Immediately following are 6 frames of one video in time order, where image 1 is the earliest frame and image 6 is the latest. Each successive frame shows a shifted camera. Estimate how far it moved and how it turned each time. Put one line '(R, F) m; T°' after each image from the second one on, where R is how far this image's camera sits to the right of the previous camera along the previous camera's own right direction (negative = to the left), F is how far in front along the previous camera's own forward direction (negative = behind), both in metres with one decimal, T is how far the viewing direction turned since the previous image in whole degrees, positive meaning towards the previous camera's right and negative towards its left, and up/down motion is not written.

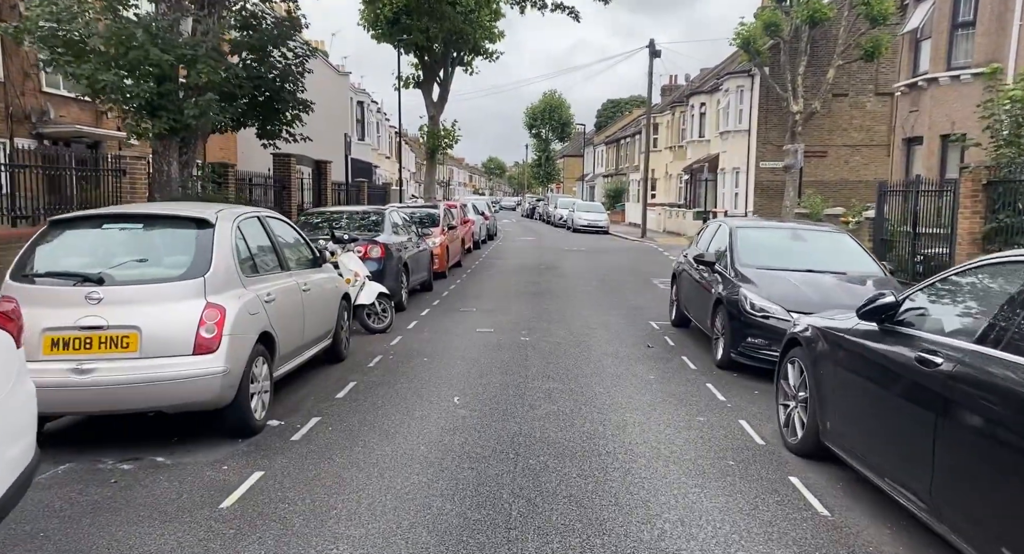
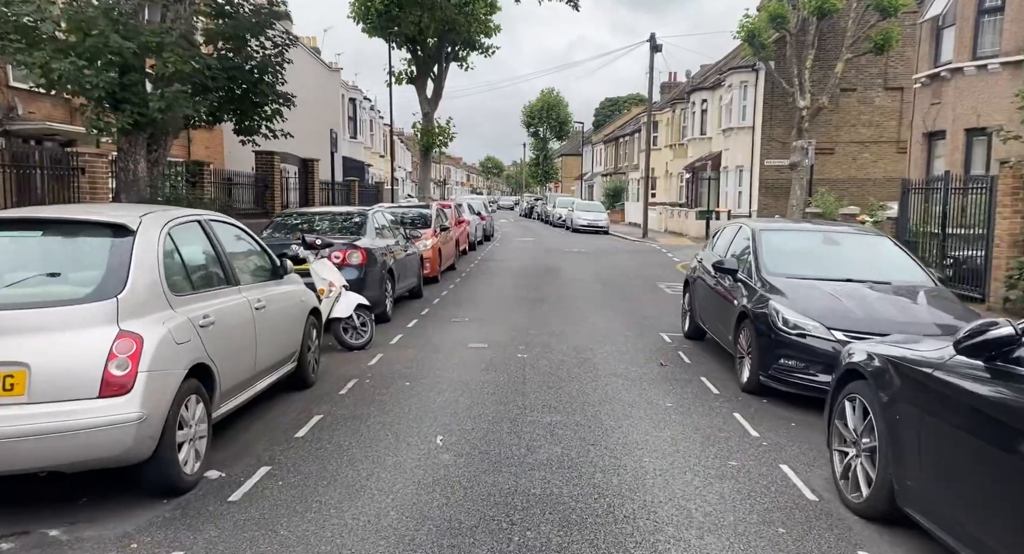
(0.0, +1.0) m; 0°
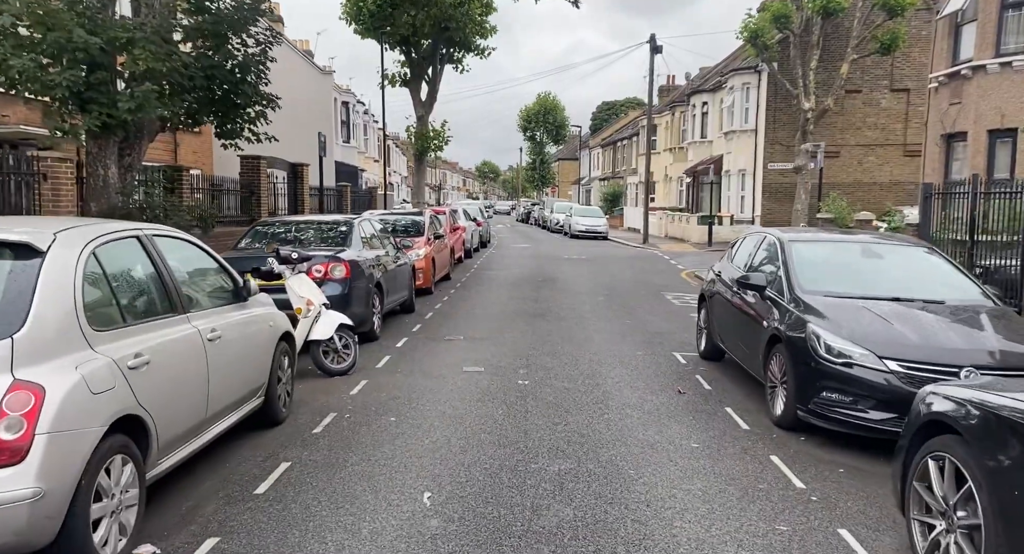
(0.0, +0.8) m; 0°
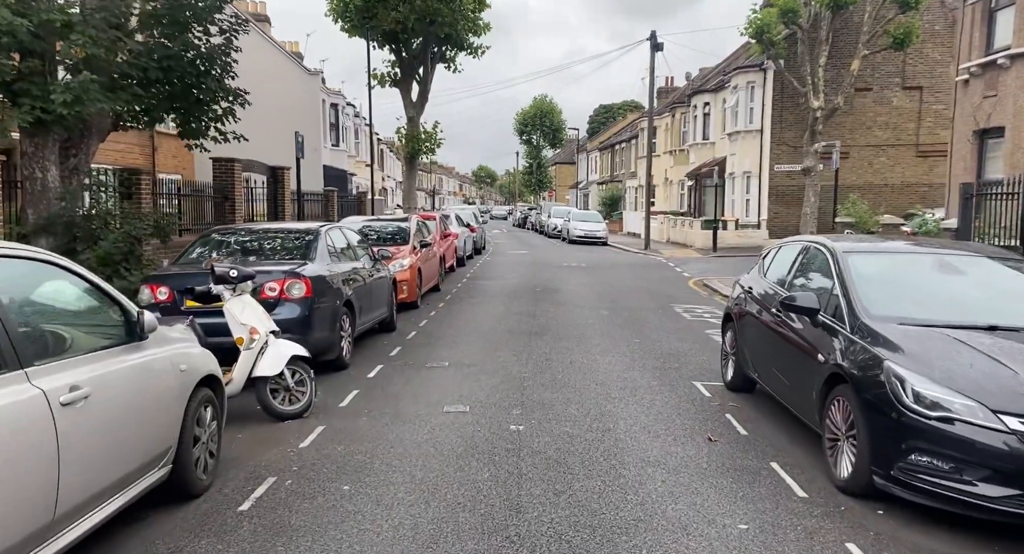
(+0.1, +1.3) m; 0°
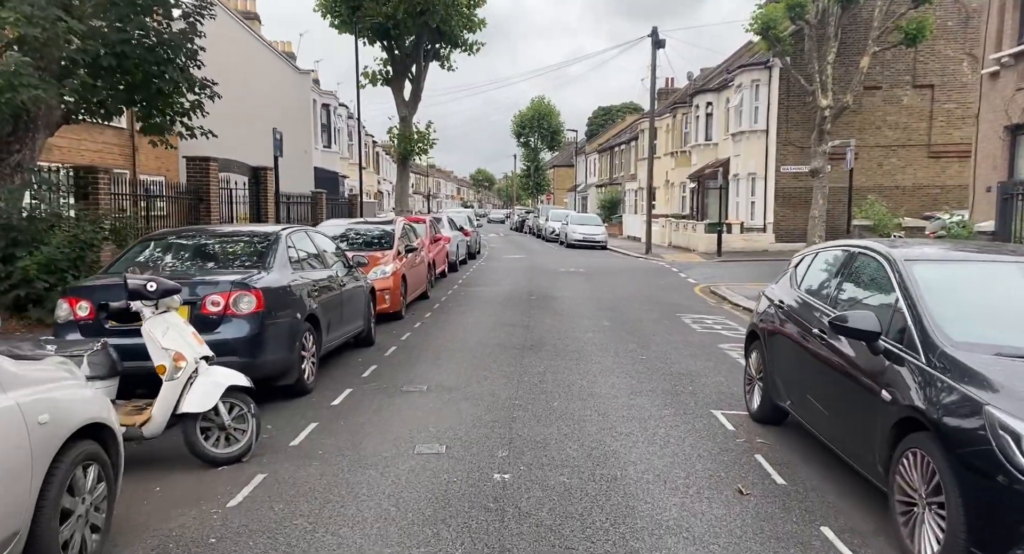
(+0.1, +1.0) m; 0°
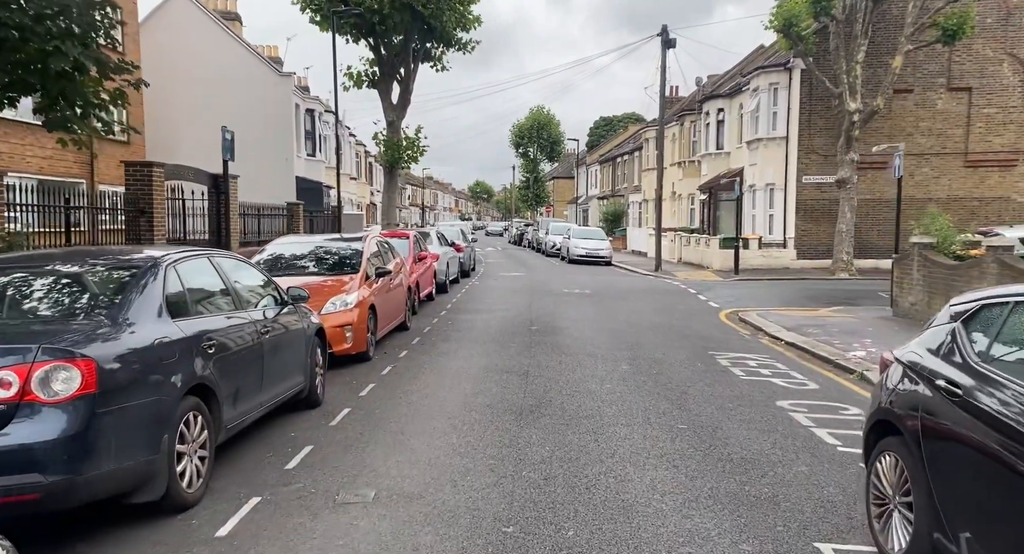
(0.0, +2.2) m; 0°
